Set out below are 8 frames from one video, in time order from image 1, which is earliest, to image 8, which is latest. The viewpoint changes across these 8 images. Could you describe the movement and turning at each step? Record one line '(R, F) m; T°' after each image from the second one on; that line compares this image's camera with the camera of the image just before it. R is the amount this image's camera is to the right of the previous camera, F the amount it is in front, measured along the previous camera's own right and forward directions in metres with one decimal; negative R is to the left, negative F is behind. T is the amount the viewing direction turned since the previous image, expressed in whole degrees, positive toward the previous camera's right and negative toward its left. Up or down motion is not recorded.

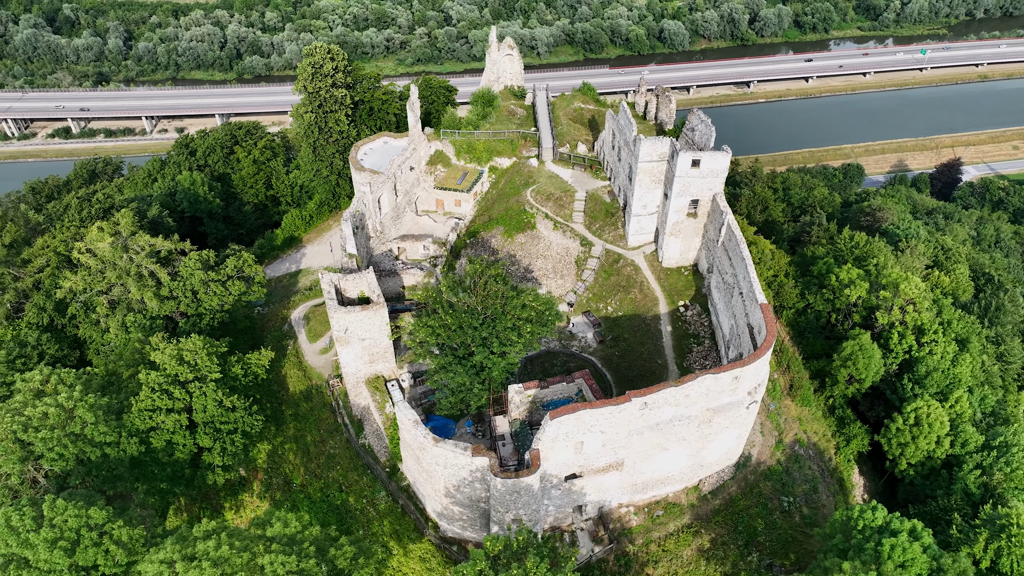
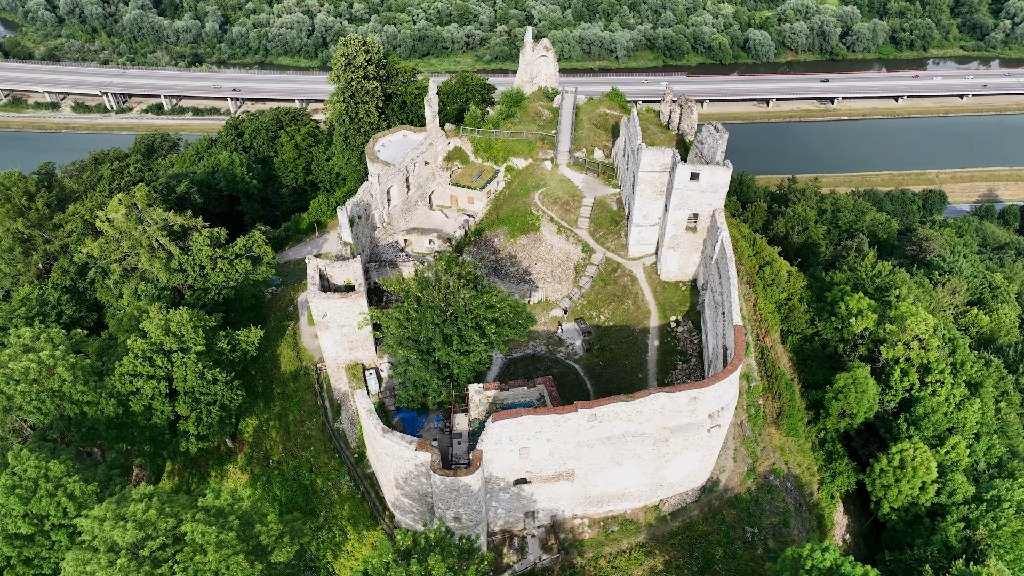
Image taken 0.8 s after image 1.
(+4.5, +0.2) m; -6°
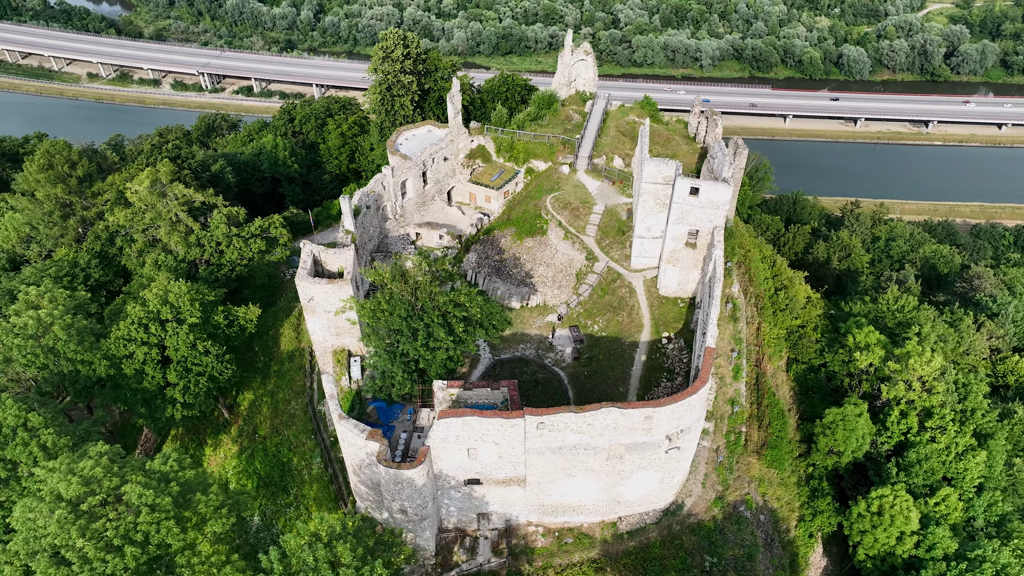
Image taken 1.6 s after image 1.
(+4.5, +0.3) m; -6°
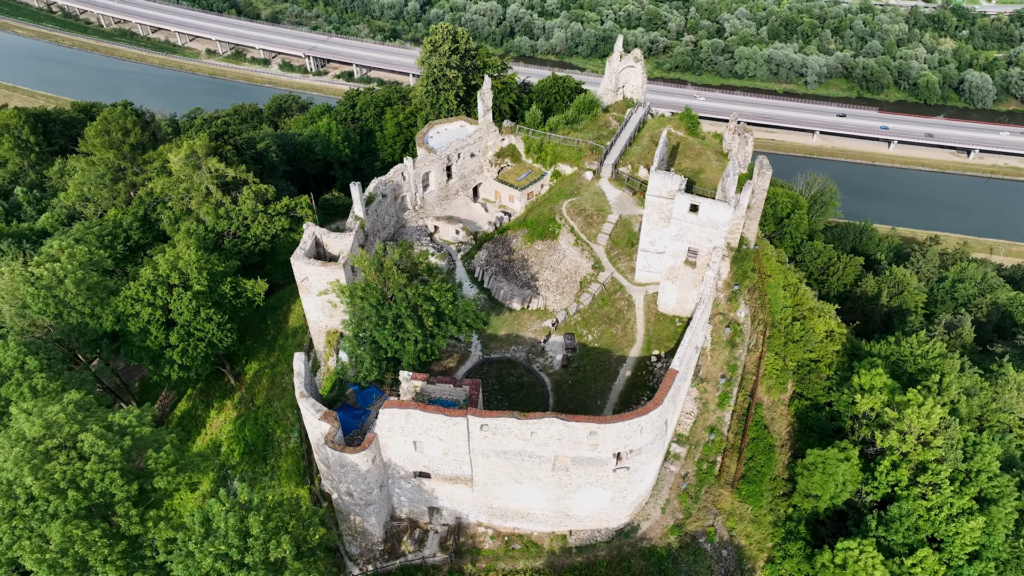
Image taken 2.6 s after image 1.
(+5.0, +0.4) m; -7°
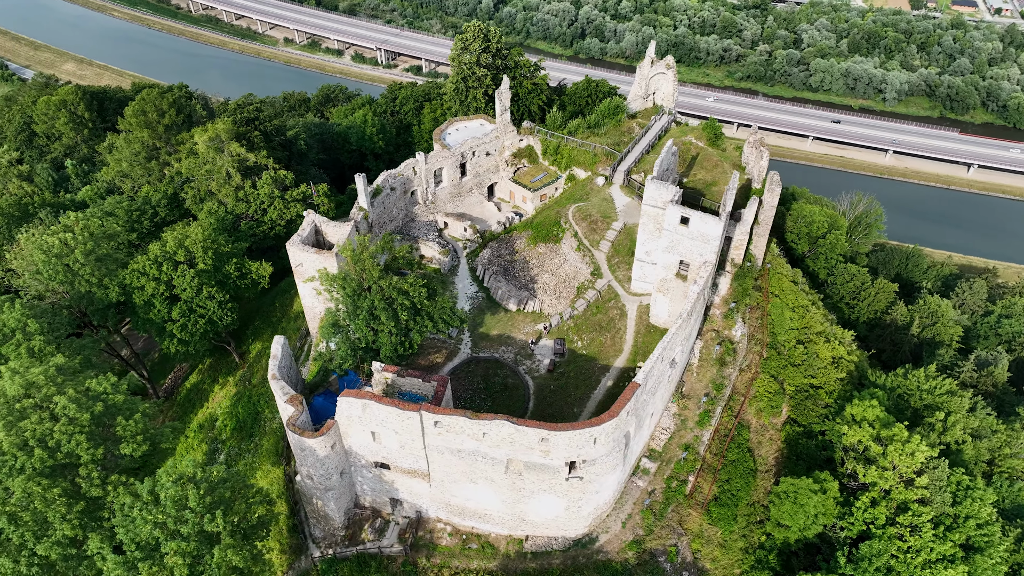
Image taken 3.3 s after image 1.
(+3.8, +0.2) m; -5°
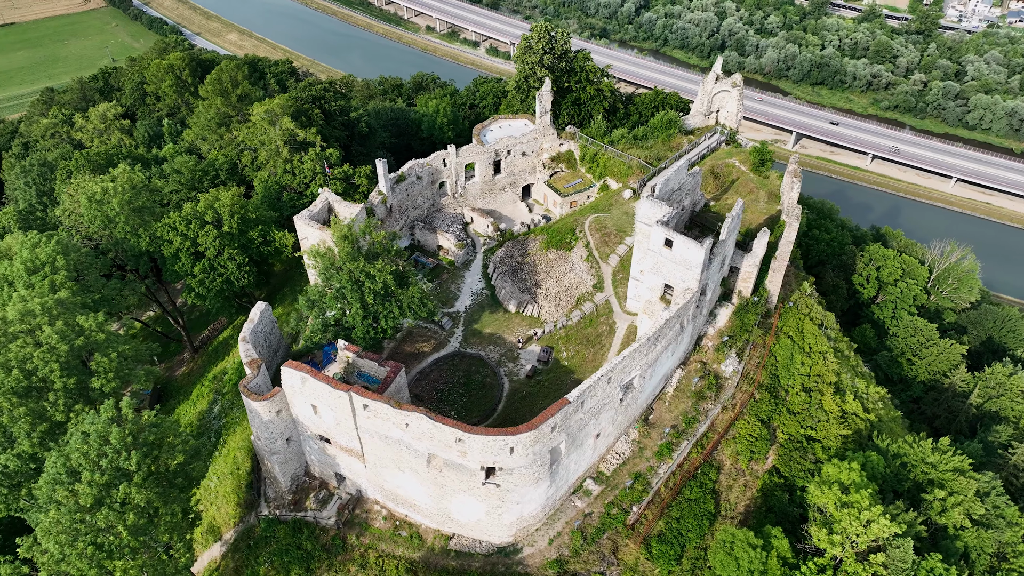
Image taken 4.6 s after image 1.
(+6.9, +0.6) m; -9°
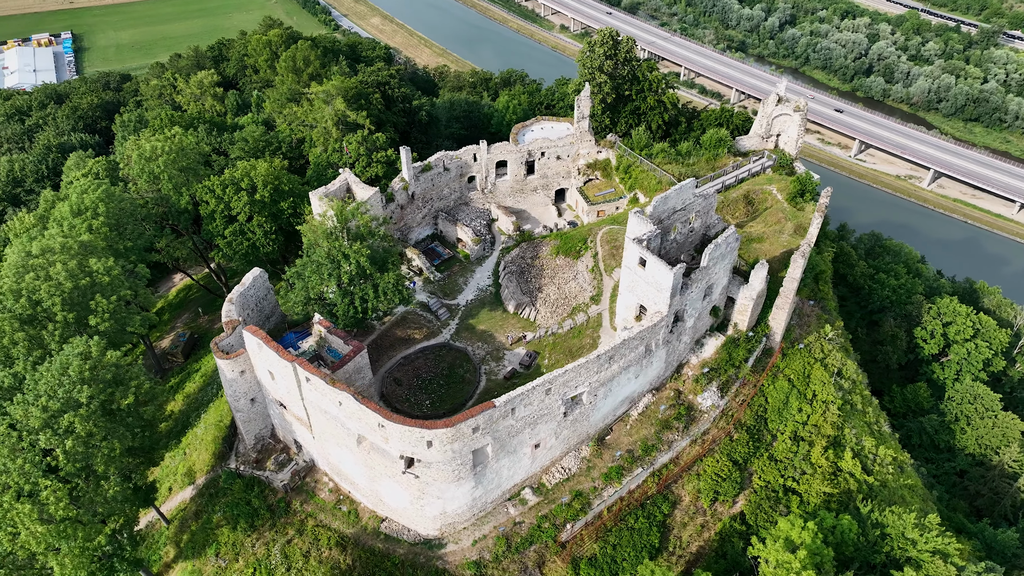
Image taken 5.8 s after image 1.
(+6.7, +0.6) m; -9°
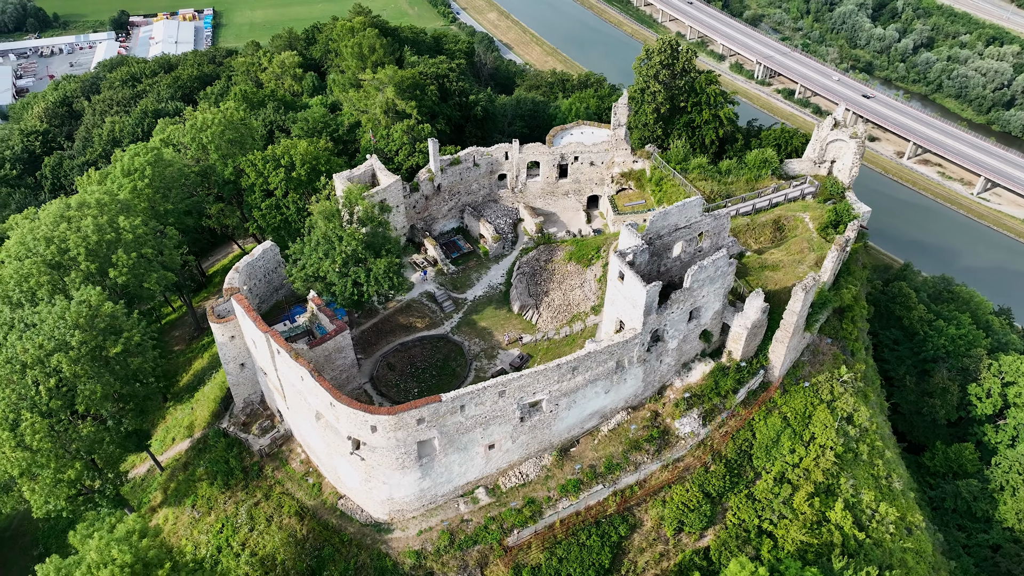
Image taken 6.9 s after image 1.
(+5.4, +0.4) m; -8°
